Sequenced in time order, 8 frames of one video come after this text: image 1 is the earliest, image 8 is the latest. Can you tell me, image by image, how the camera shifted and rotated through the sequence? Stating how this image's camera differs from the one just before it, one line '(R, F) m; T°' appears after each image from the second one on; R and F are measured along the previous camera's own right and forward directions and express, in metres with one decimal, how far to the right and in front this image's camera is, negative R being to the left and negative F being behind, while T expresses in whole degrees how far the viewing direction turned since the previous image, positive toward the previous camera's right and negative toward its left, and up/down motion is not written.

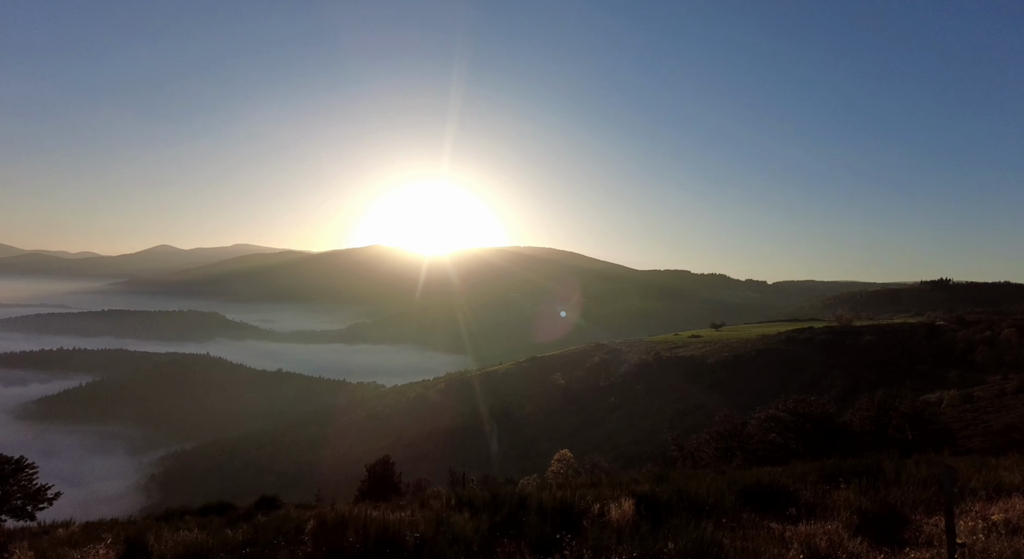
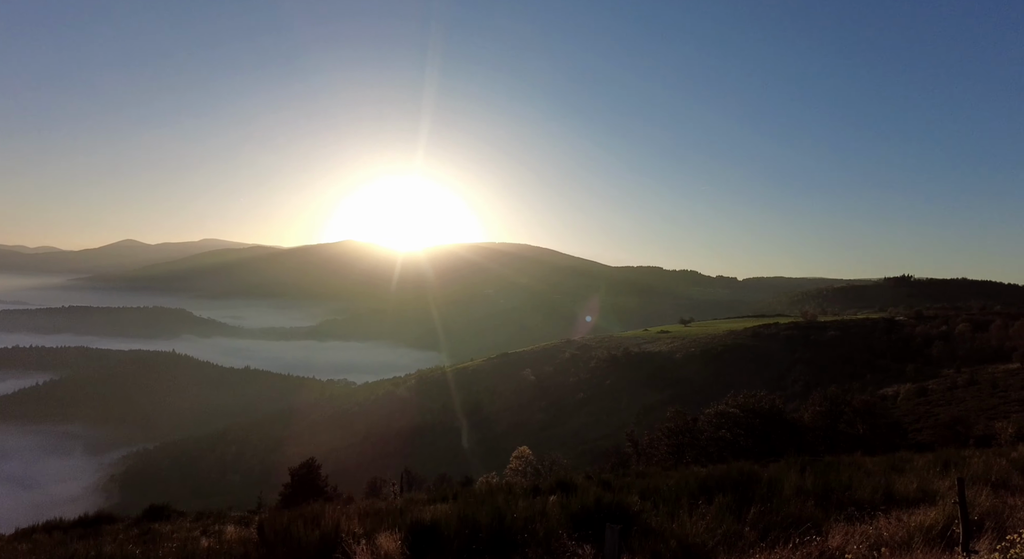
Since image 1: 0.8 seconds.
(+0.6, +0.4) m; +3°
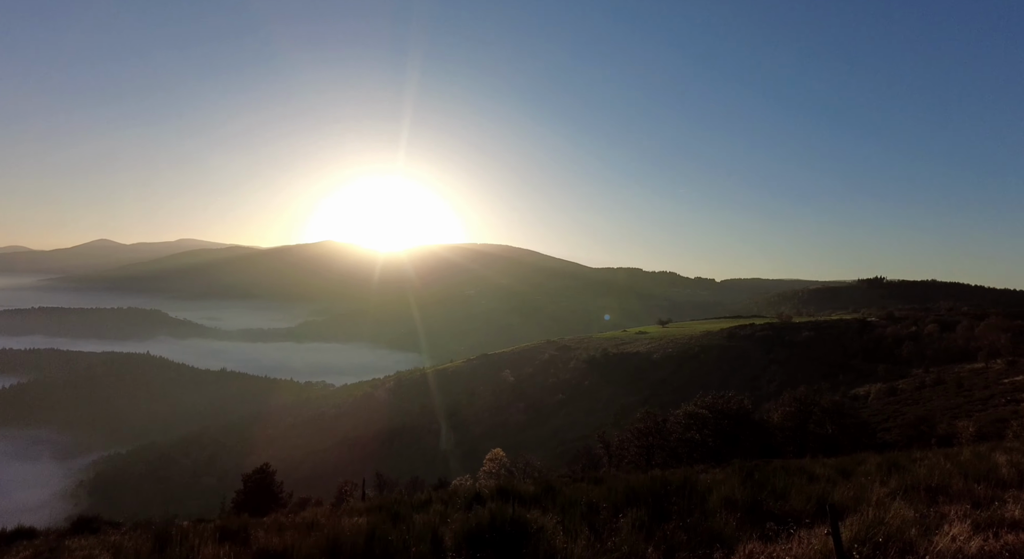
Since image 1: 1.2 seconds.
(+0.3, +0.2) m; +2°
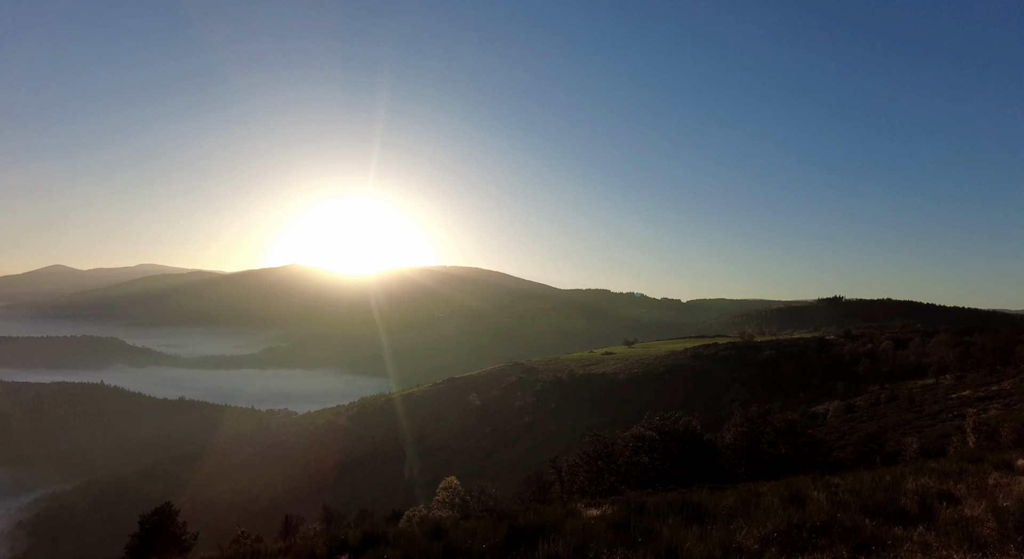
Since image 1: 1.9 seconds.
(+0.6, +0.4) m; +3°
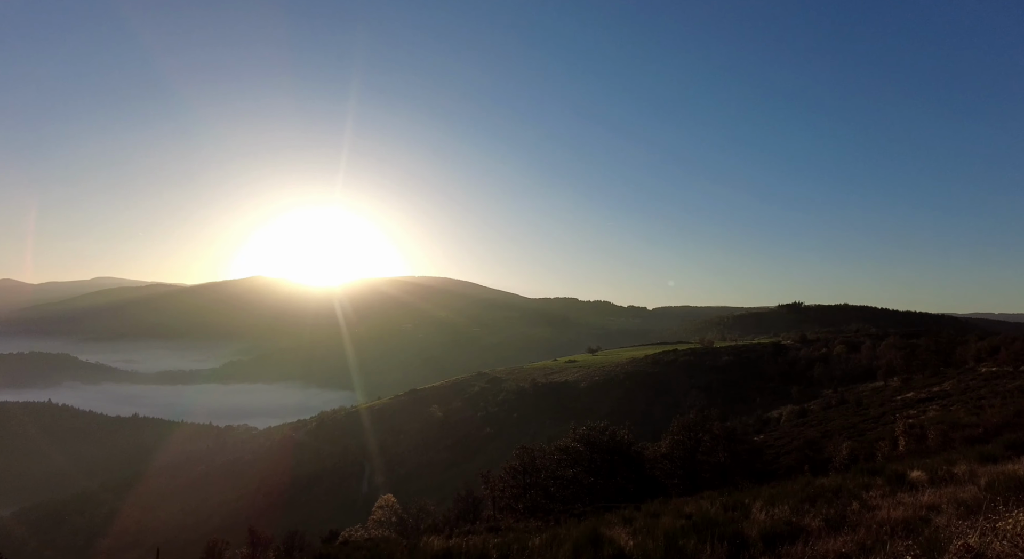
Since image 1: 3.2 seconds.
(+1.1, +0.7) m; +3°
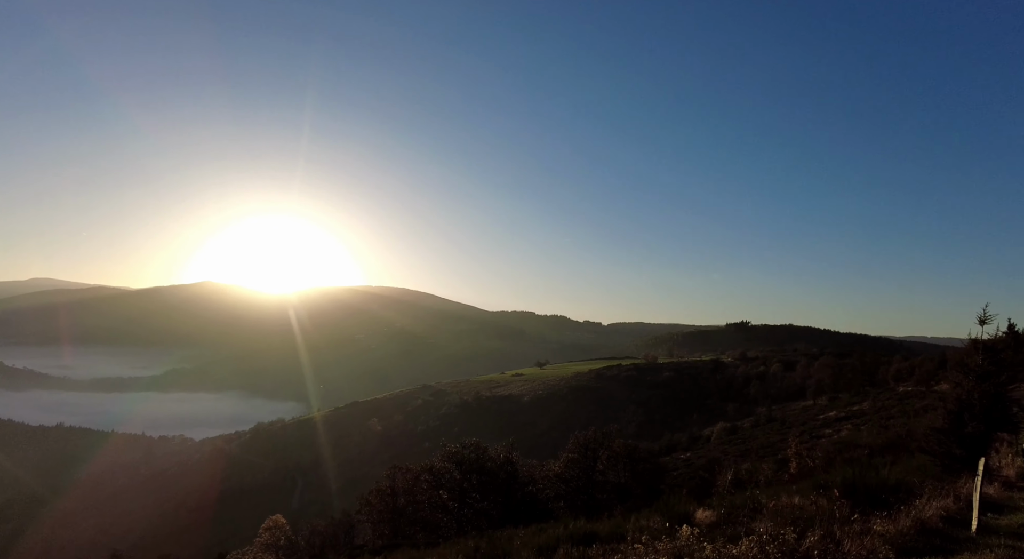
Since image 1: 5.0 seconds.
(+1.6, +0.9) m; +4°
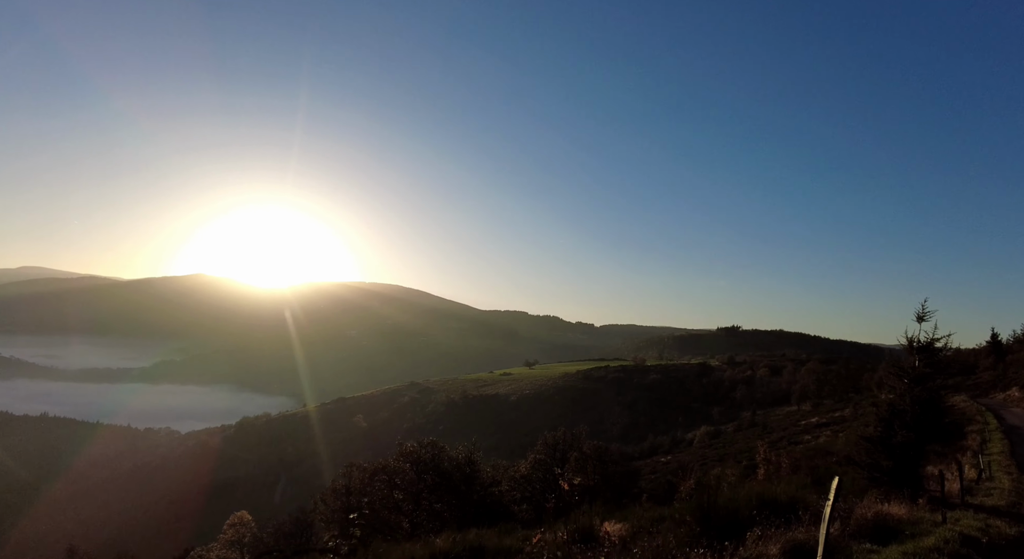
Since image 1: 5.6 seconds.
(+0.5, +0.3) m; +1°
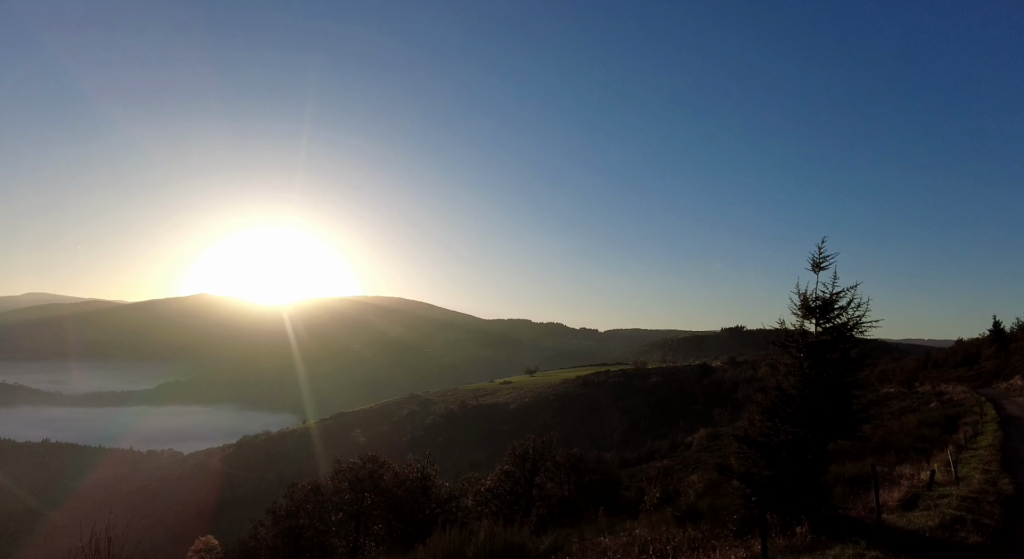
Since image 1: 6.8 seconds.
(+0.9, +0.8) m; 0°
